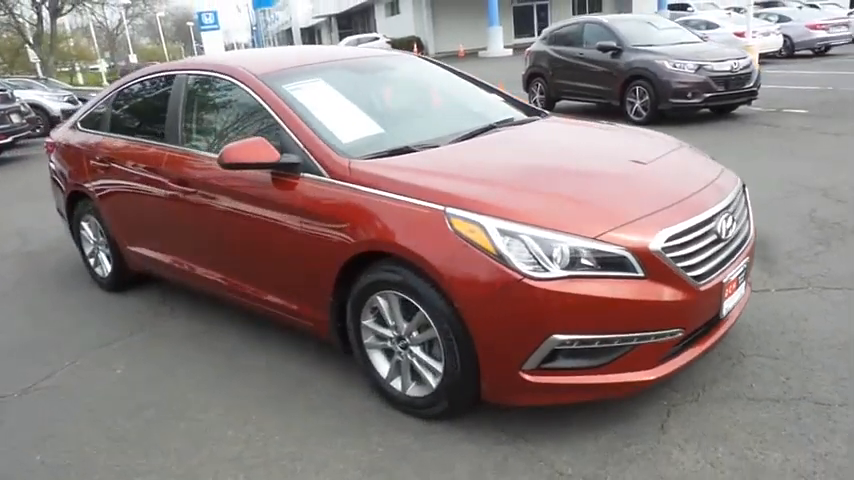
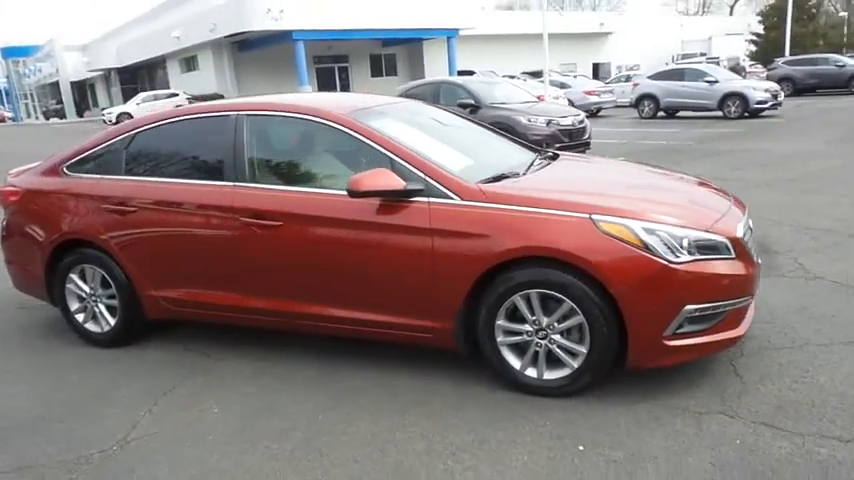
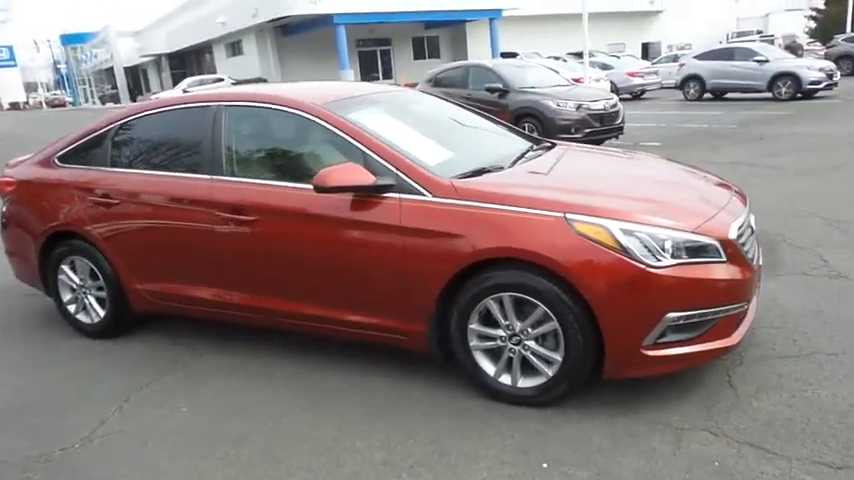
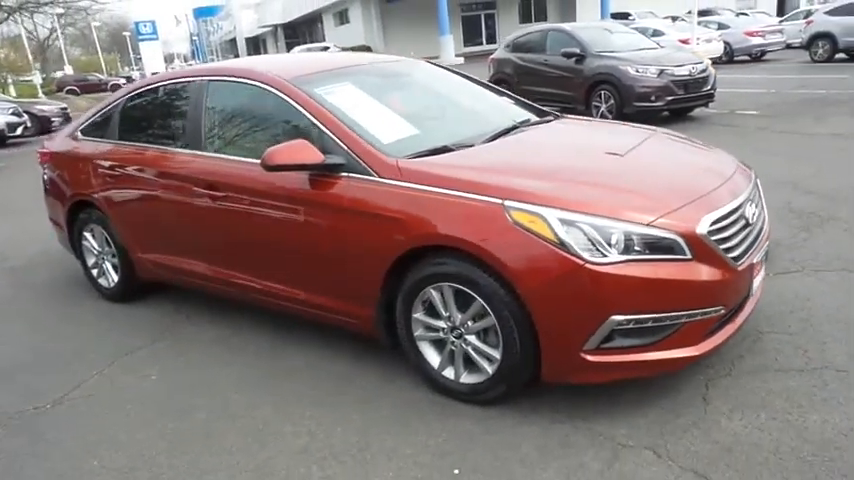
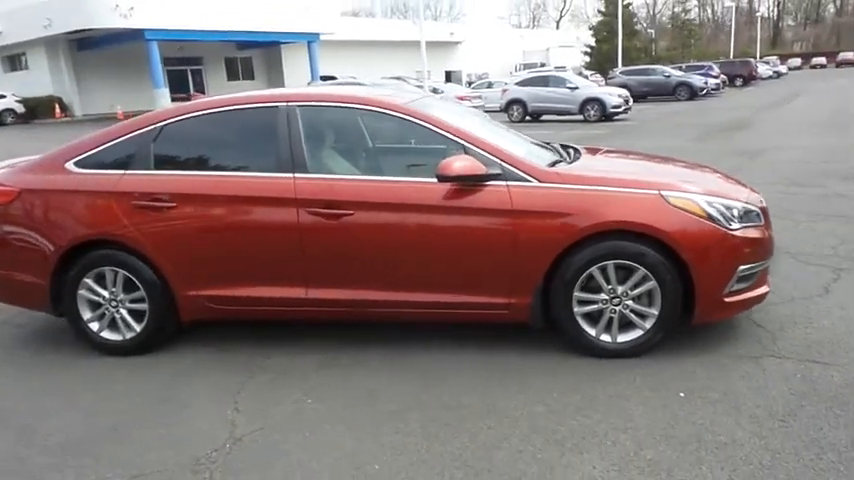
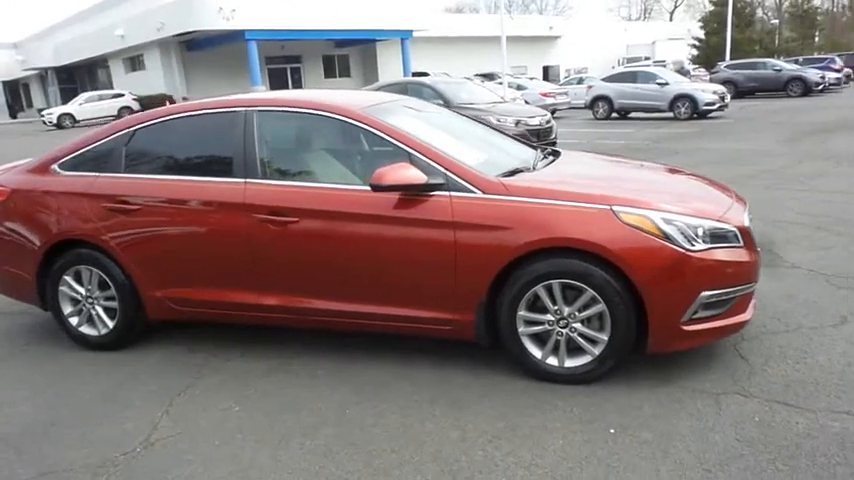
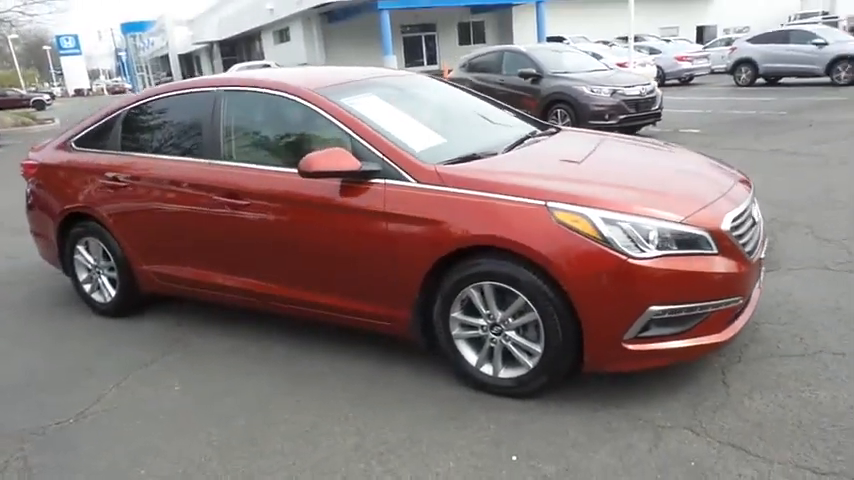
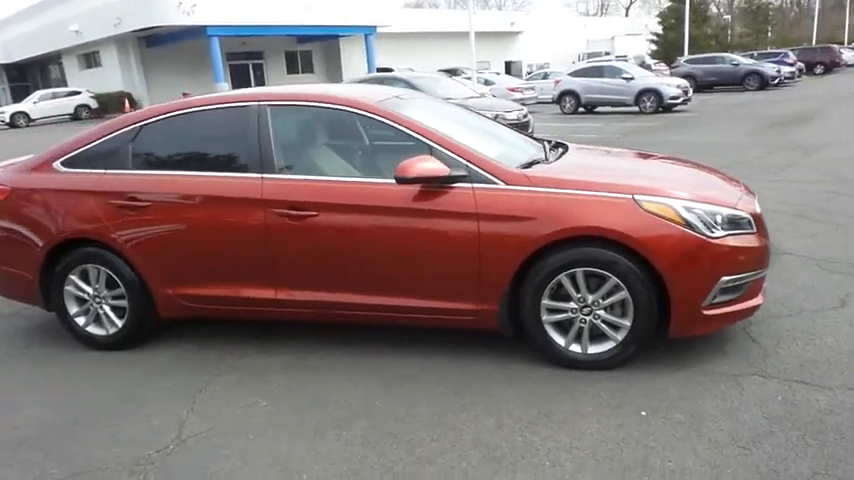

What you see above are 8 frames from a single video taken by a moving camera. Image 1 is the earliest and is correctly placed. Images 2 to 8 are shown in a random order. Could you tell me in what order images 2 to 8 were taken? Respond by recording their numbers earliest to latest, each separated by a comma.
4, 7, 3, 2, 6, 8, 5
